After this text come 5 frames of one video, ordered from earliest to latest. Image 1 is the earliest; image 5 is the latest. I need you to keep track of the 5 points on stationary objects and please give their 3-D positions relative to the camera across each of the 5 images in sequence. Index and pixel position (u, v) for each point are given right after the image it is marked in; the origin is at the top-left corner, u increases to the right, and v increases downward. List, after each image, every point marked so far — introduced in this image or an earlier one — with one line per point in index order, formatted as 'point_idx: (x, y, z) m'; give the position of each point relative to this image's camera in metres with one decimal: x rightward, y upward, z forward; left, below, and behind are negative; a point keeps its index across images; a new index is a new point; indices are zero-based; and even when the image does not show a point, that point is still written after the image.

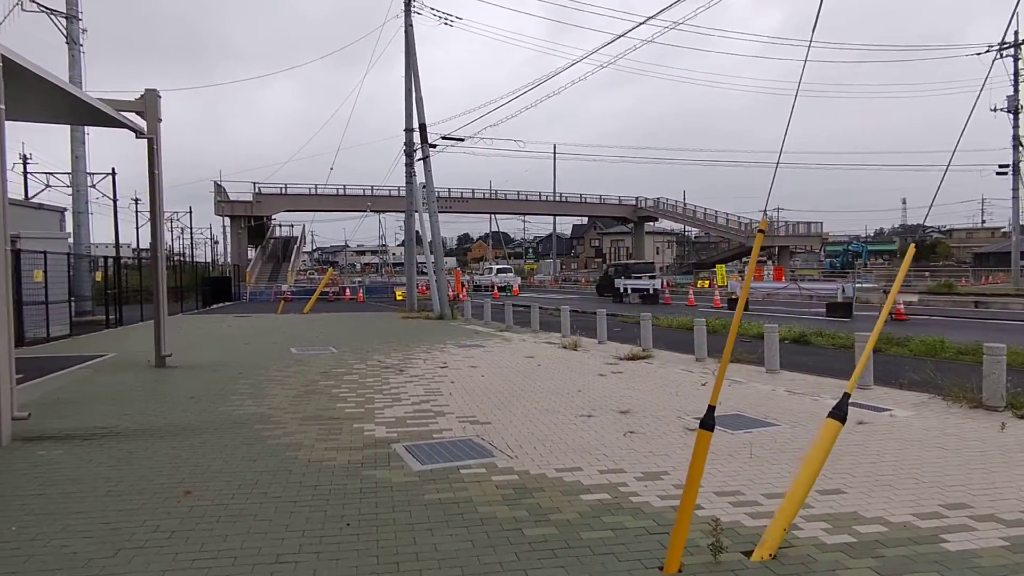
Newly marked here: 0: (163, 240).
0: (-6.4, +0.9, +12.3) m
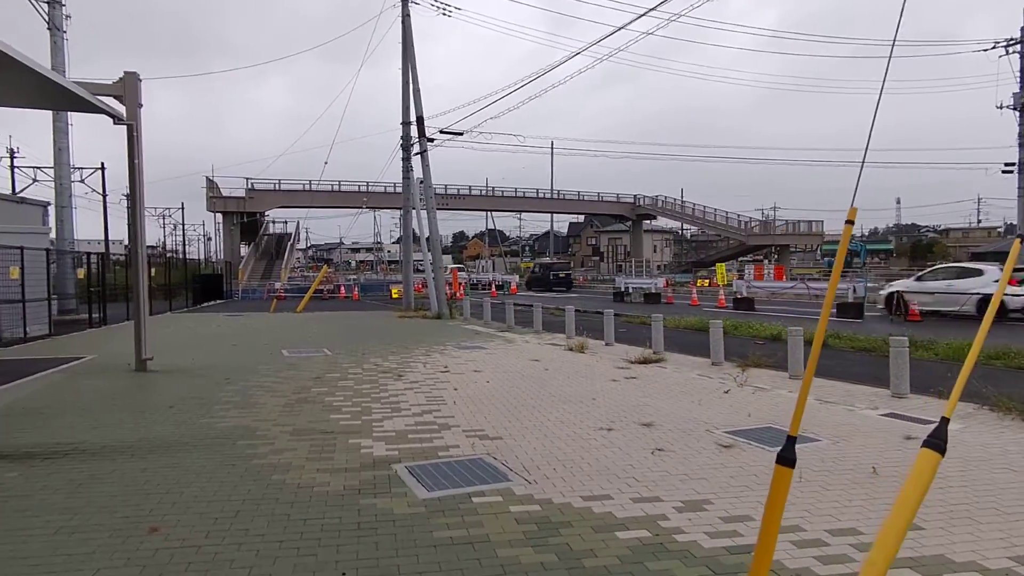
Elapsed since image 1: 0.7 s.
0: (-6.3, +0.9, +11.5) m
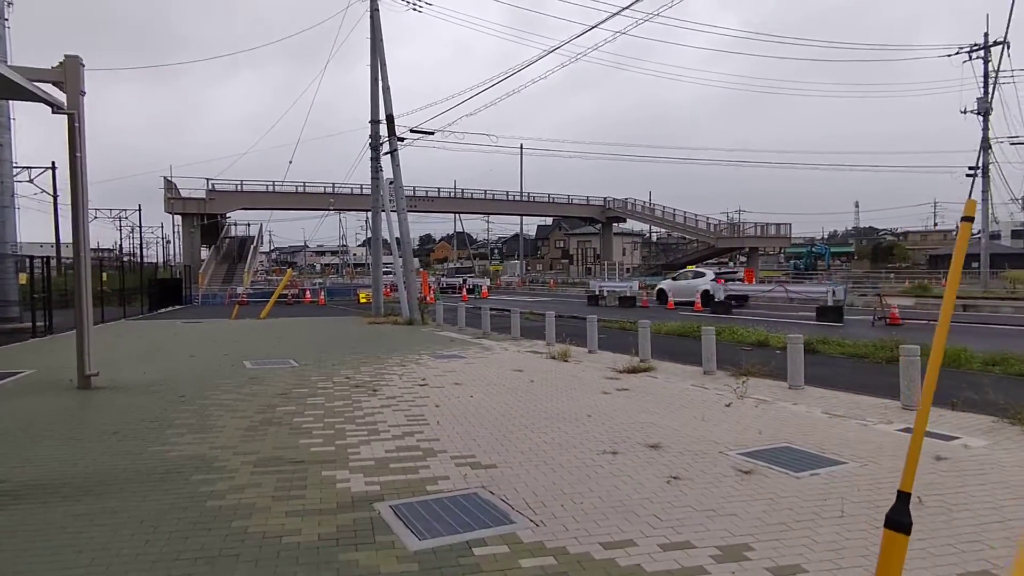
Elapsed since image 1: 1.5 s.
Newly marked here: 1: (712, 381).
0: (-6.5, +0.8, +10.3) m
1: (+3.5, -1.6, +11.8) m
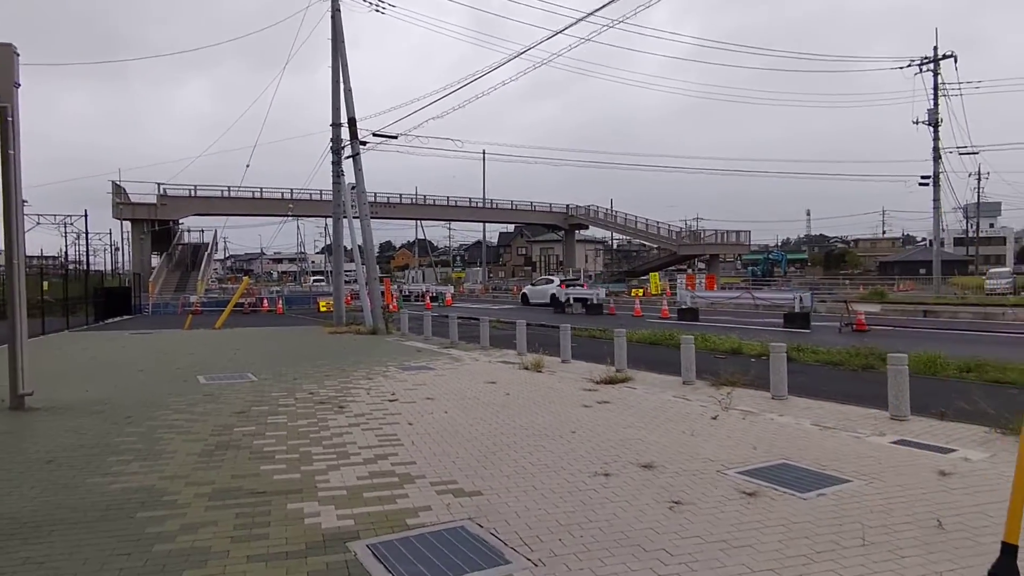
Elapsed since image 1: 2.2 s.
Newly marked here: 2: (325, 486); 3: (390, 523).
0: (-6.9, +0.6, +9.4) m
1: (+3.1, -1.8, +11.4) m
2: (-1.7, -1.8, +6.1) m
3: (-1.0, -1.8, +5.2) m
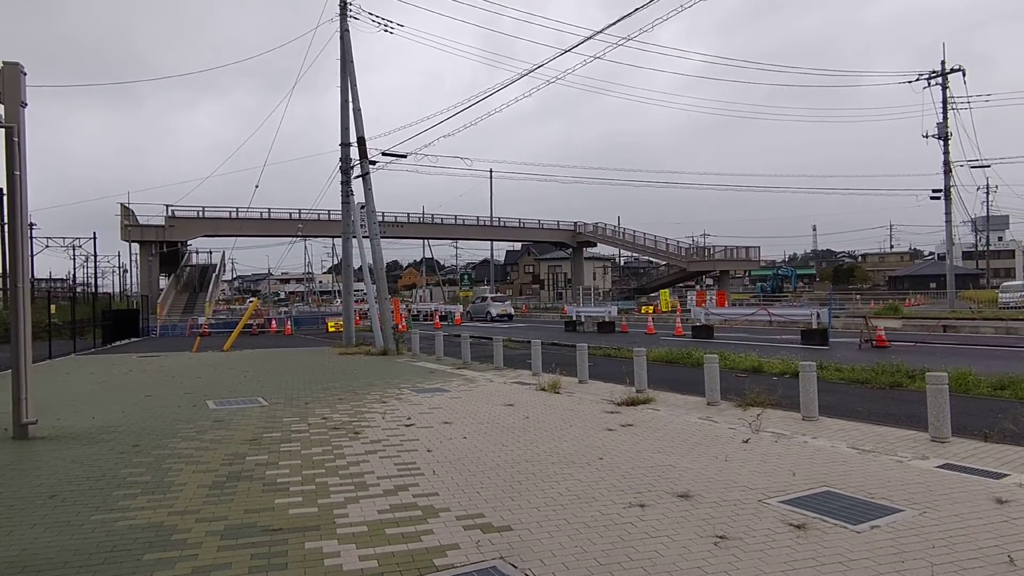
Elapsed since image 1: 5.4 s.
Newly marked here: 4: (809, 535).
0: (-6.6, +0.3, +9.1) m
1: (+3.4, -2.1, +11.0) m
2: (-1.4, -2.0, +5.7) m
3: (-0.7, -2.0, +4.8) m
4: (+2.4, -2.0, +5.5) m
